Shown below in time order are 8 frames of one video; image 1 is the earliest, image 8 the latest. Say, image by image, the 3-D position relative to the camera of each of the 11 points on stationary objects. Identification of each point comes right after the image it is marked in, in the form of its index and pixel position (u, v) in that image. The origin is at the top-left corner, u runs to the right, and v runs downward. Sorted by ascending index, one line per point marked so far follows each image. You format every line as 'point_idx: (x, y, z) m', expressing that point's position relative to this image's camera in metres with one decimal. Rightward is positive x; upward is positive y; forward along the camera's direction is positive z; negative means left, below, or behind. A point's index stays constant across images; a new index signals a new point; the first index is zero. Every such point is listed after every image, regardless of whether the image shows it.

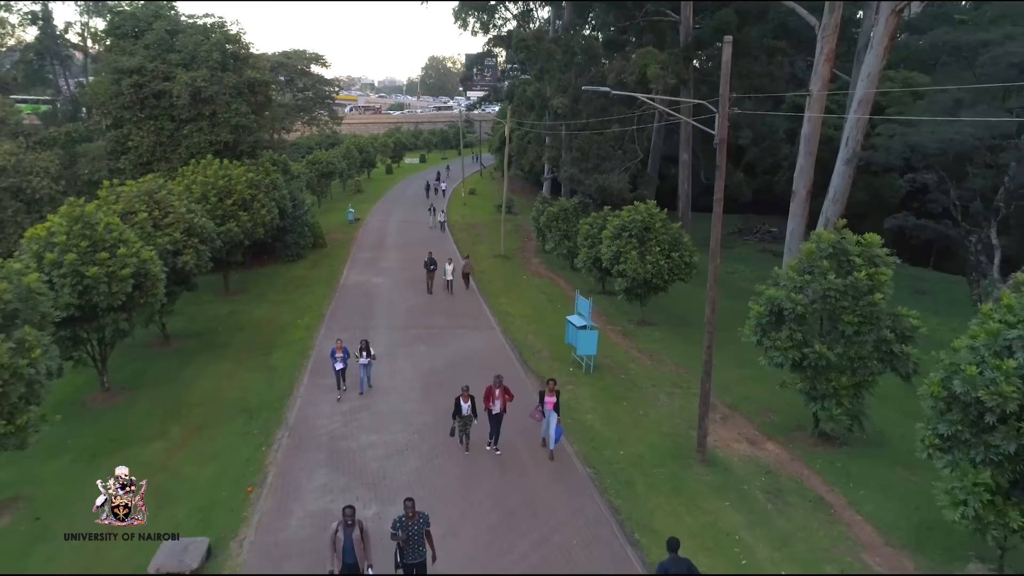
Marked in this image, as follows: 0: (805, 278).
0: (+4.4, +0.2, +13.1) m
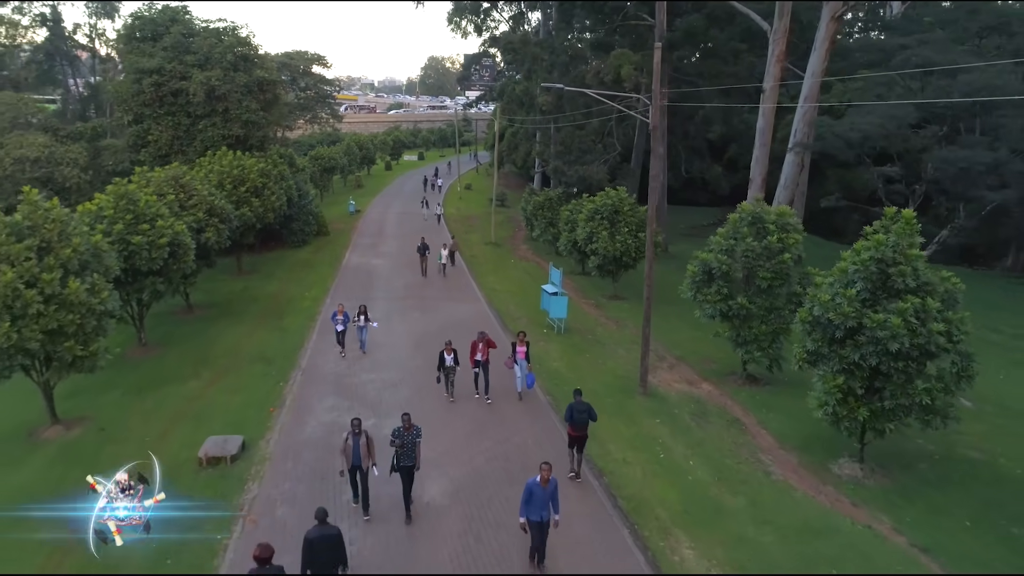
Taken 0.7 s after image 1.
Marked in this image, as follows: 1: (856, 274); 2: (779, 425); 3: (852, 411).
0: (+4.0, +0.8, +15.8) m
1: (+4.4, +0.2, +11.1) m
2: (+4.3, -2.2, +14.0) m
3: (+4.3, -1.6, +11.0) m
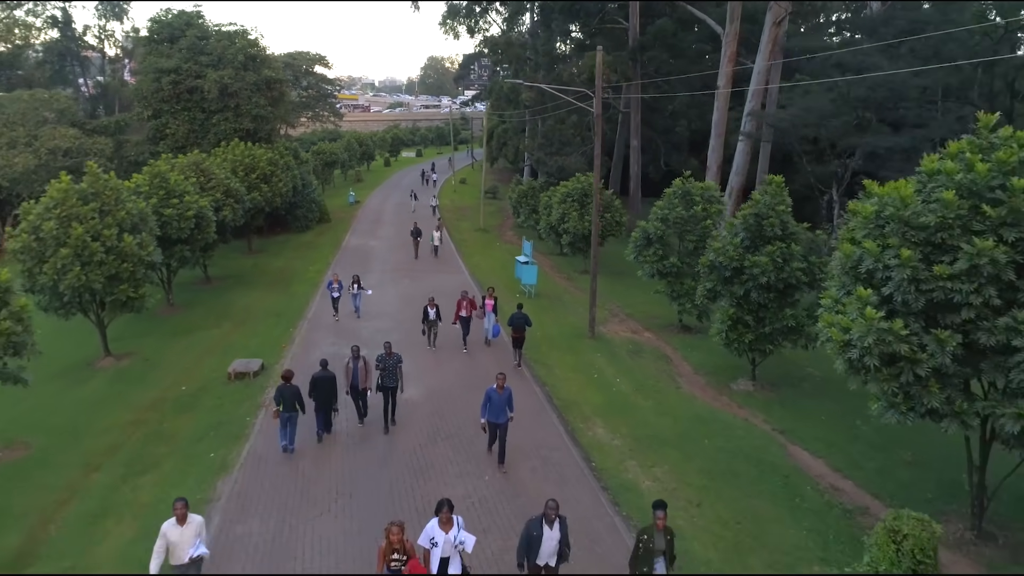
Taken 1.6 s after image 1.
0: (+3.3, +1.6, +18.9) m
1: (+3.8, +1.0, +14.2) m
2: (+3.6, -1.4, +17.1) m
3: (+3.7, -0.8, +14.1) m
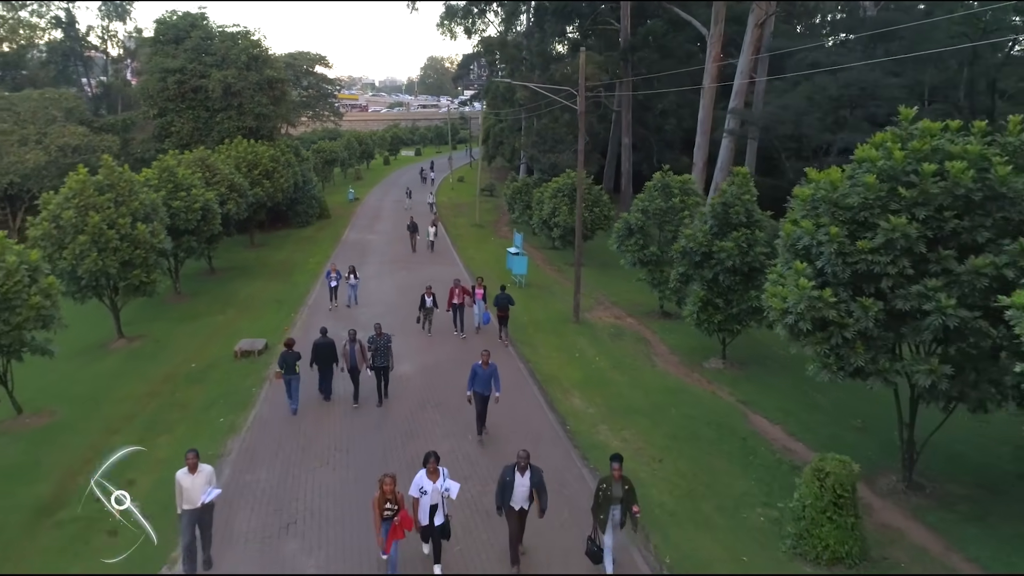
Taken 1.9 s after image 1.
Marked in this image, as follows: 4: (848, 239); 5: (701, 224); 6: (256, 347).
0: (+3.1, +1.9, +20.0) m
1: (+3.5, +1.3, +15.4) m
2: (+3.4, -1.1, +18.2) m
3: (+3.5, -0.5, +15.2) m
4: (+3.5, +0.5, +9.2) m
5: (+3.4, +1.1, +15.6) m
6: (-4.7, -1.1, +15.9) m
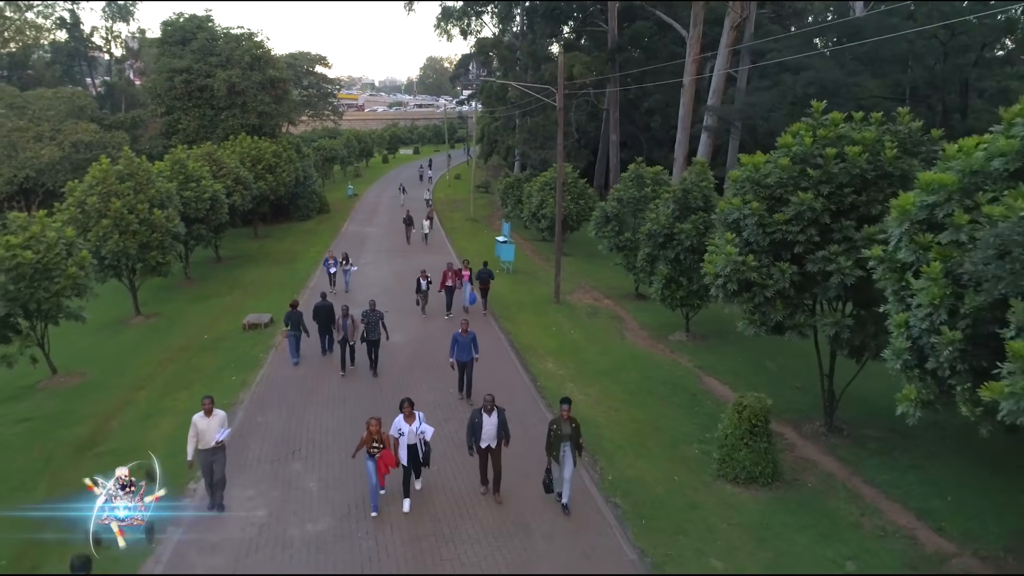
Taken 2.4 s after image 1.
0: (+2.7, +2.3, +21.7) m
1: (+3.2, +1.7, +17.0) m
2: (+3.0, -0.7, +19.9) m
3: (+3.1, -0.1, +16.9) m
4: (+3.2, +1.0, +10.8) m
5: (+3.0, +1.6, +17.3) m
6: (-5.0, -0.7, +17.5) m
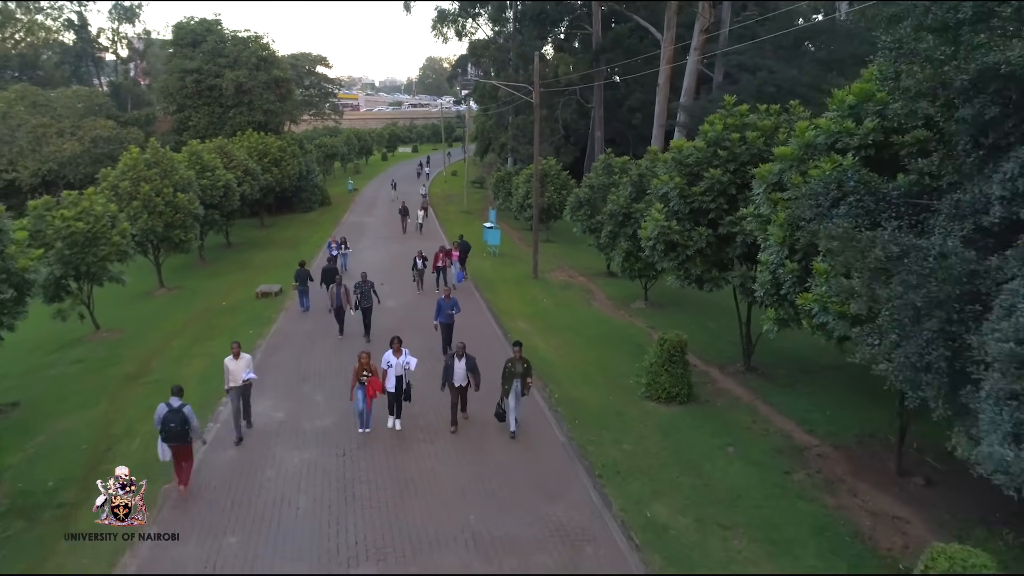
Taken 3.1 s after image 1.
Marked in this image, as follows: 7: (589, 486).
0: (+2.2, +3.0, +24.2) m
1: (+2.7, +2.3, +19.5) m
2: (+2.6, -0.1, +22.4) m
3: (+2.6, +0.6, +19.4) m
4: (+2.7, +1.6, +13.3) m
5: (+2.5, +2.2, +19.8) m
6: (-5.5, 0.0, +20.0) m
7: (+0.8, -2.1, +9.2) m
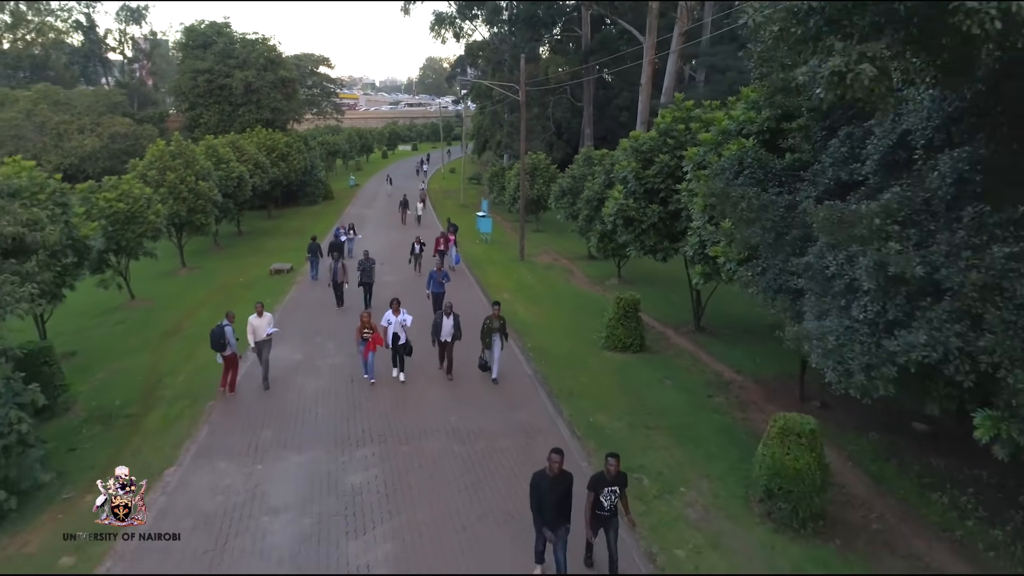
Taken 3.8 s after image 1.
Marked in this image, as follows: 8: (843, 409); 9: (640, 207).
0: (+1.9, +3.5, +26.5) m
1: (+2.3, +2.9, +21.9) m
2: (+2.2, +0.5, +24.7) m
3: (+2.3, +1.1, +21.7) m
4: (+2.3, +2.1, +15.7) m
5: (+2.2, +2.7, +22.1) m
6: (-5.8, +0.5, +22.4) m
7: (+0.5, -1.5, +11.6) m
8: (+4.5, -1.7, +12.0) m
9: (+2.3, +1.5, +15.7) m
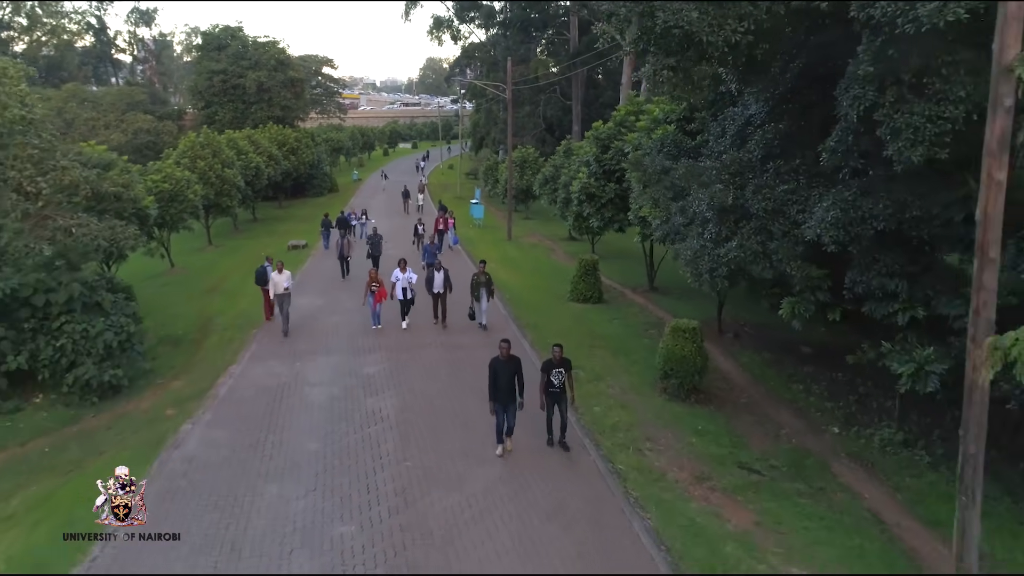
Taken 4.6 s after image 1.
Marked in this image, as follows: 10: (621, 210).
0: (+1.5, +4.3, +29.8) m
1: (+1.9, +3.7, +25.1) m
2: (+1.8, +1.3, +28.0) m
3: (+1.9, +1.9, +25.0) m
4: (+1.9, +2.9, +18.9) m
5: (+1.8, +3.5, +25.4) m
6: (-6.2, +1.3, +25.6) m
7: (+0.1, -0.7, +14.8) m
8: (+4.1, -0.9, +15.3) m
9: (+1.9, +2.3, +19.0) m
10: (+2.4, +1.7, +19.0) m
